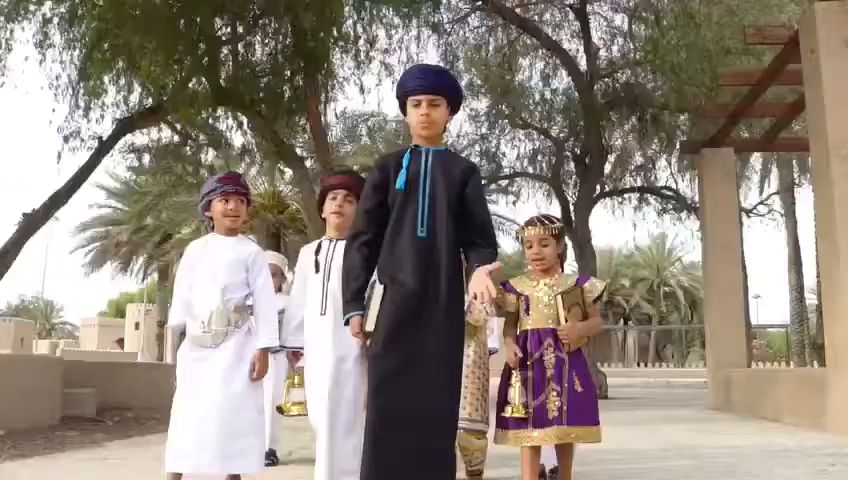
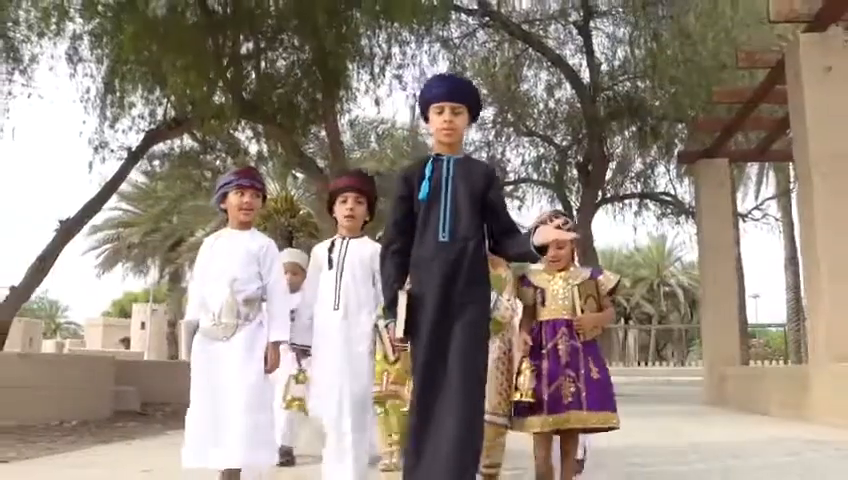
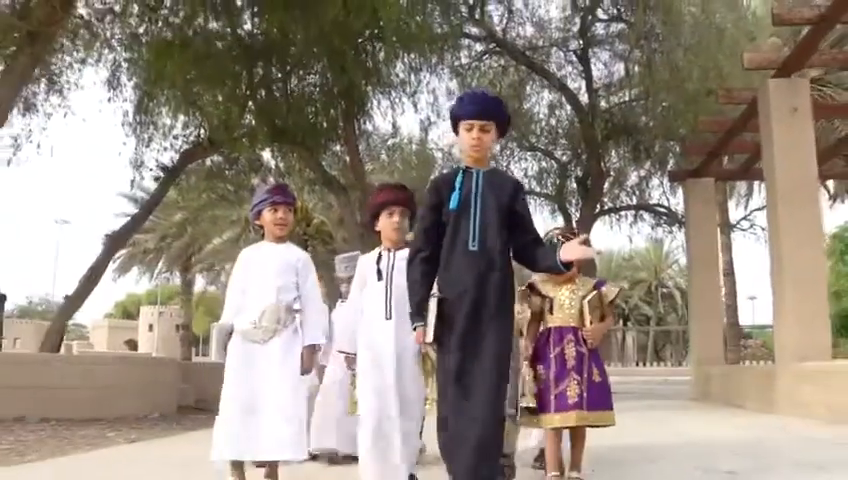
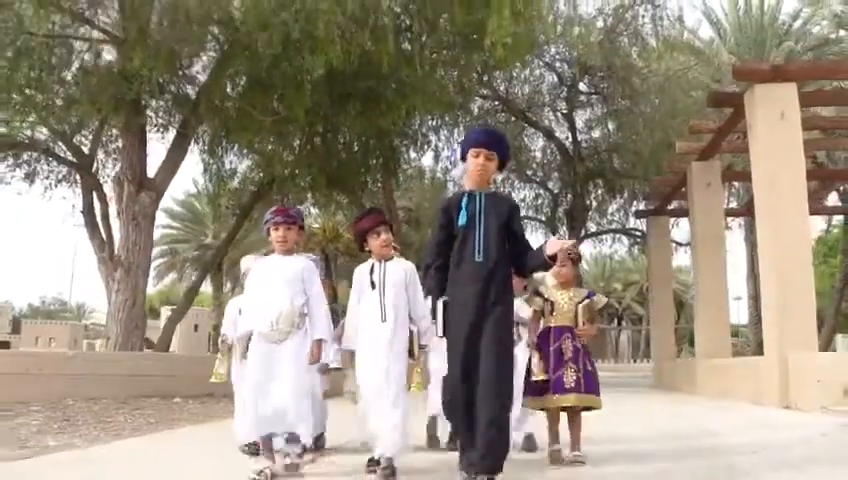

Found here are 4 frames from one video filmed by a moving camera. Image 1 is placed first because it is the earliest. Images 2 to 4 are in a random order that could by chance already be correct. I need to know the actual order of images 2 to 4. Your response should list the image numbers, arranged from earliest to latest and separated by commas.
2, 3, 4
